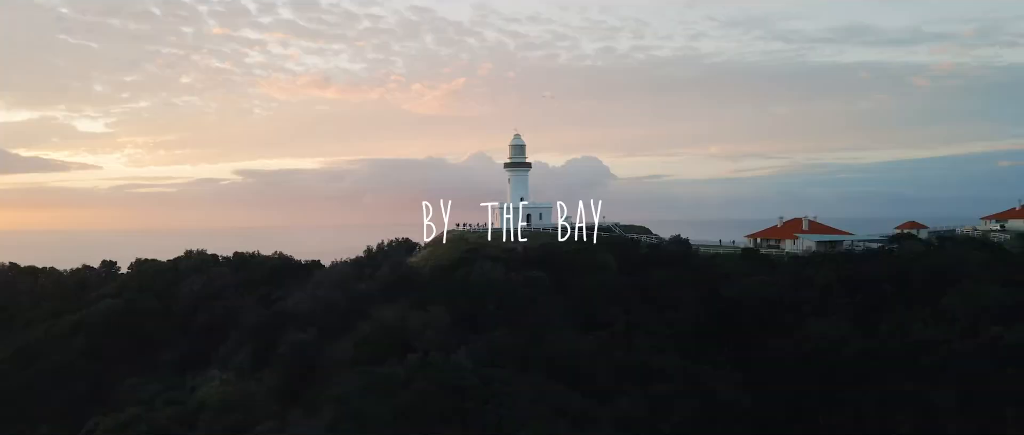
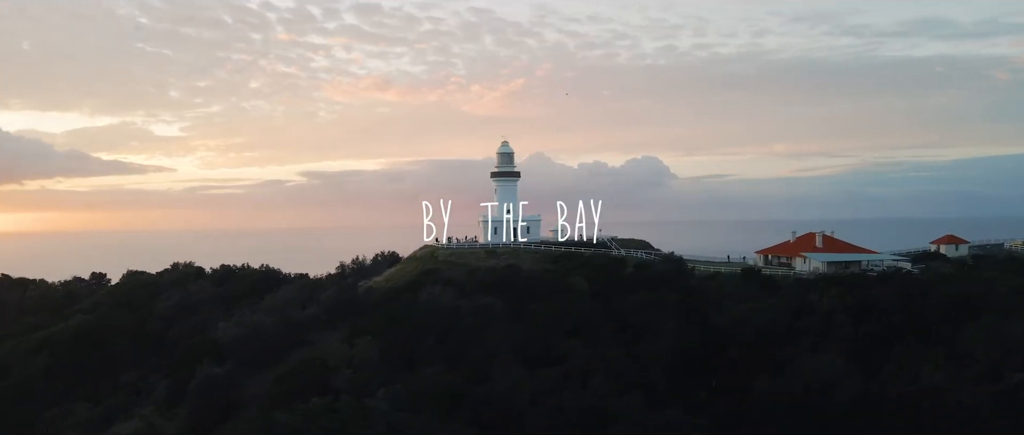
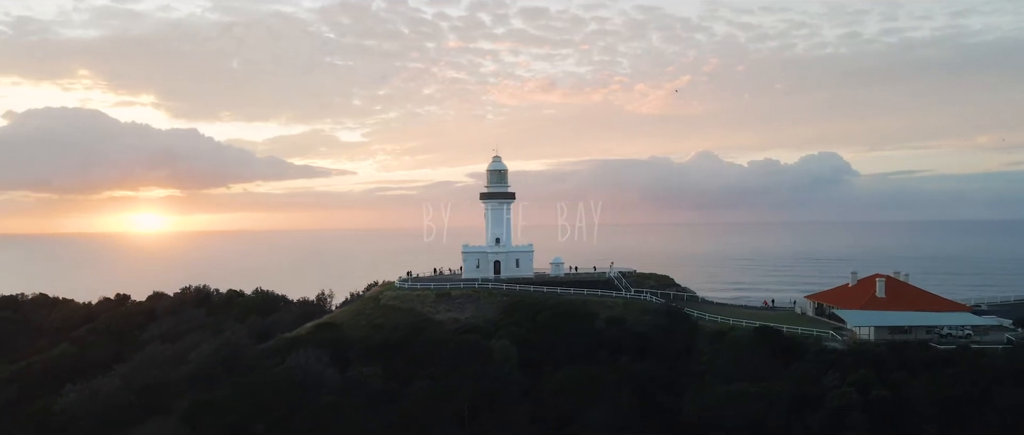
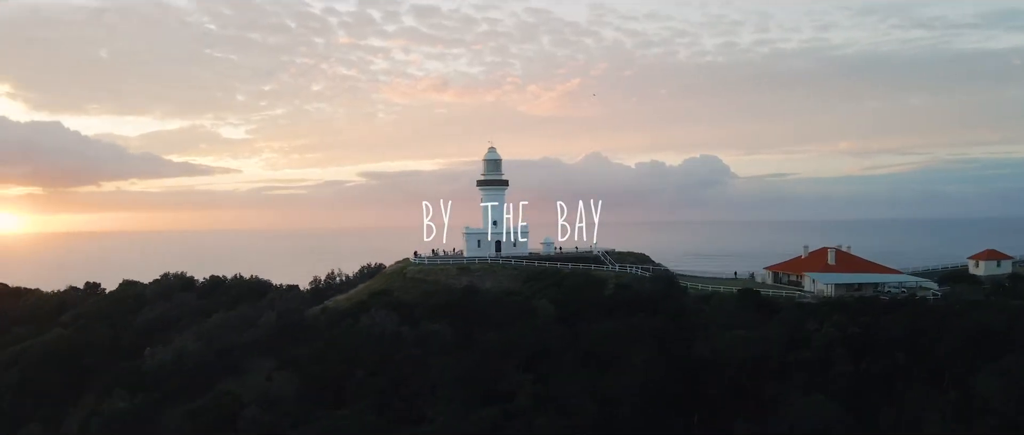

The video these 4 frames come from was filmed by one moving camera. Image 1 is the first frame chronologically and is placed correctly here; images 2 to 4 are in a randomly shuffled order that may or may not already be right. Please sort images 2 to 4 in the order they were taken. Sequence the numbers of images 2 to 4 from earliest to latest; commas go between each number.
2, 4, 3
